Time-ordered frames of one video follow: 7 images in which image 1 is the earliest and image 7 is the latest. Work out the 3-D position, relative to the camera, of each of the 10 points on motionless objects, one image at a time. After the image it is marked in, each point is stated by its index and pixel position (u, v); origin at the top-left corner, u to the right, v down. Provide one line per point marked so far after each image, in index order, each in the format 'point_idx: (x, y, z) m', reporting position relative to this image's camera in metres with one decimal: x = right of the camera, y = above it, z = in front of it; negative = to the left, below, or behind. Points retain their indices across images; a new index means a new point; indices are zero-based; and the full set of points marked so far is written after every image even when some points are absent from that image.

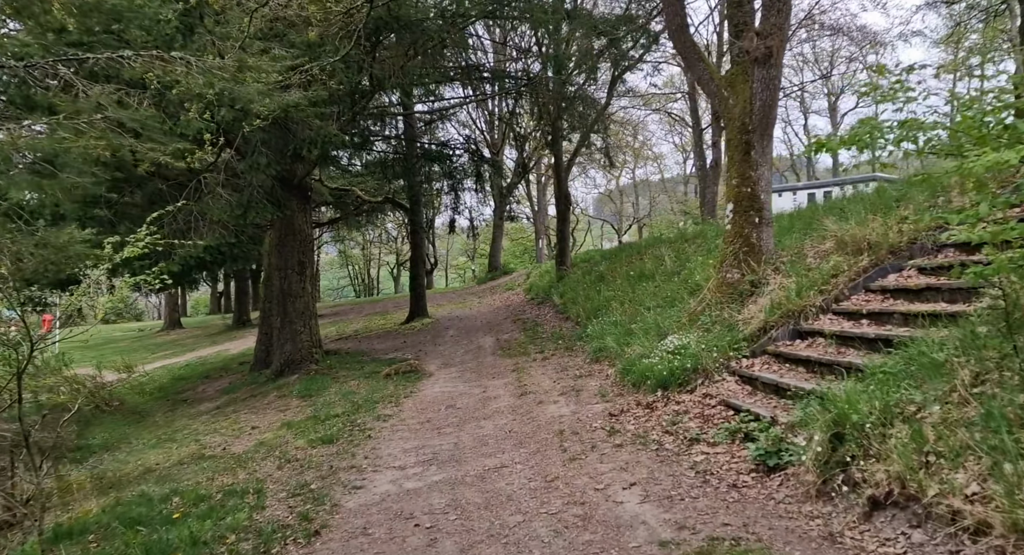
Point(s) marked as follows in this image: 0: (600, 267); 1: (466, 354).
0: (+2.2, +0.3, +17.3) m
1: (-0.9, -1.5, +13.3) m
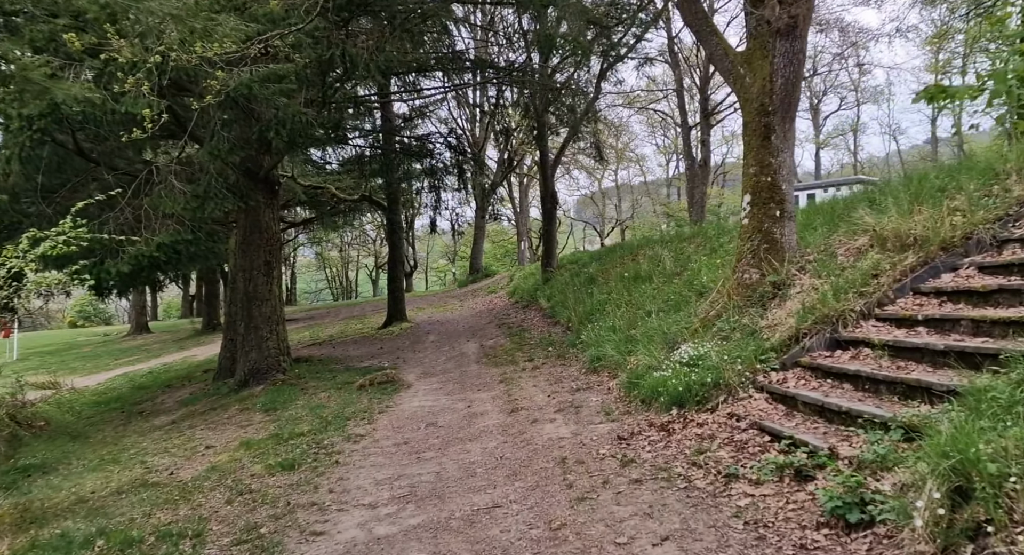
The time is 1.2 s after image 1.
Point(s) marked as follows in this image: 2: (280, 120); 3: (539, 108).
0: (+1.8, +0.2, +16.4) m
1: (-1.1, -1.5, +12.3) m
2: (-3.1, +2.1, +9.1) m
3: (+0.6, +4.1, +16.7) m
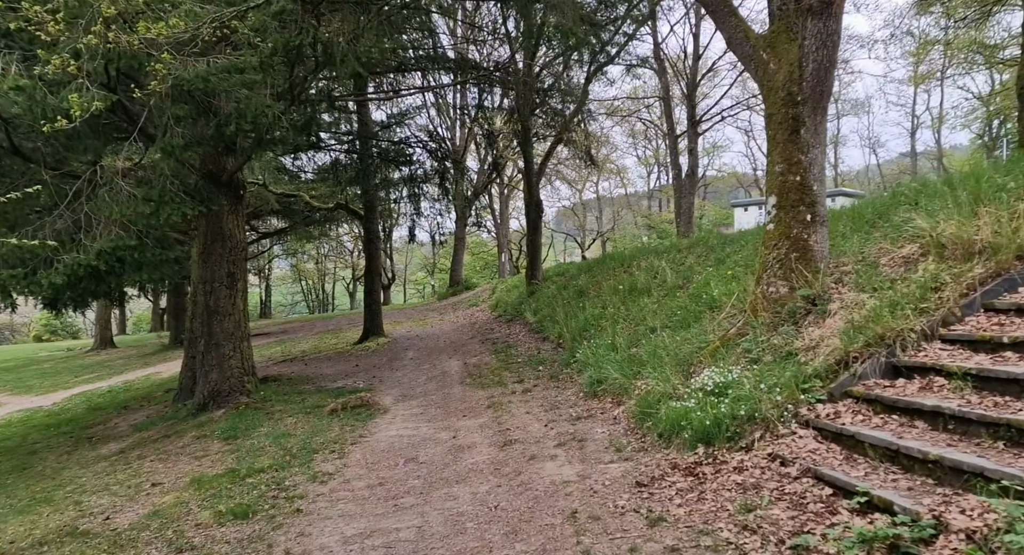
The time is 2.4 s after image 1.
0: (+1.5, -0.1, +15.6) m
1: (-1.4, -1.7, +11.3) m
2: (-3.2, +1.9, +8.1) m
3: (+0.3, +3.8, +15.9) m
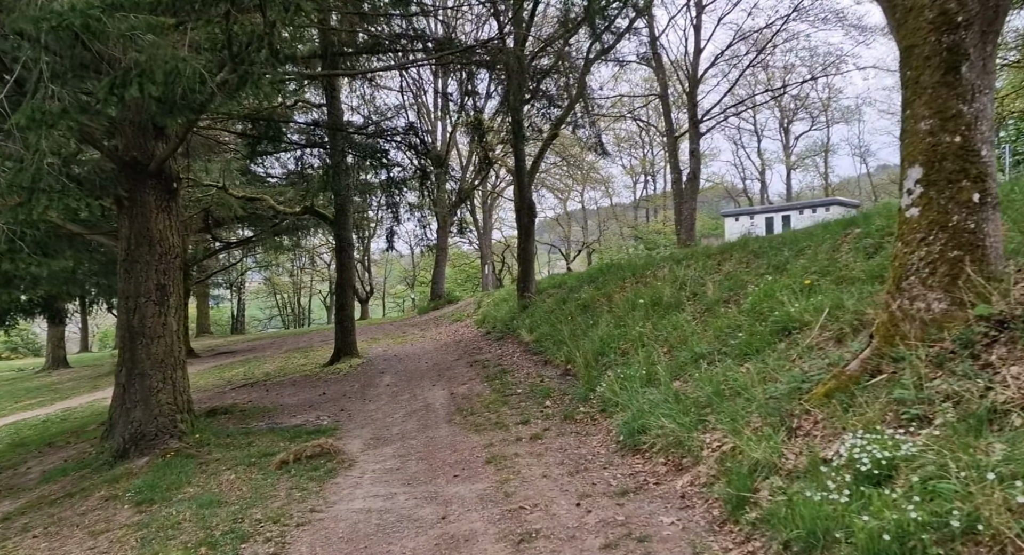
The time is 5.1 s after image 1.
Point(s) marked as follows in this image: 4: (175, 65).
0: (+1.3, -0.3, +13.5) m
1: (-1.4, -1.9, +9.1) m
2: (-3.2, +1.8, +5.9) m
3: (+0.1, +3.6, +13.9) m
4: (-2.9, +1.9, +6.0) m
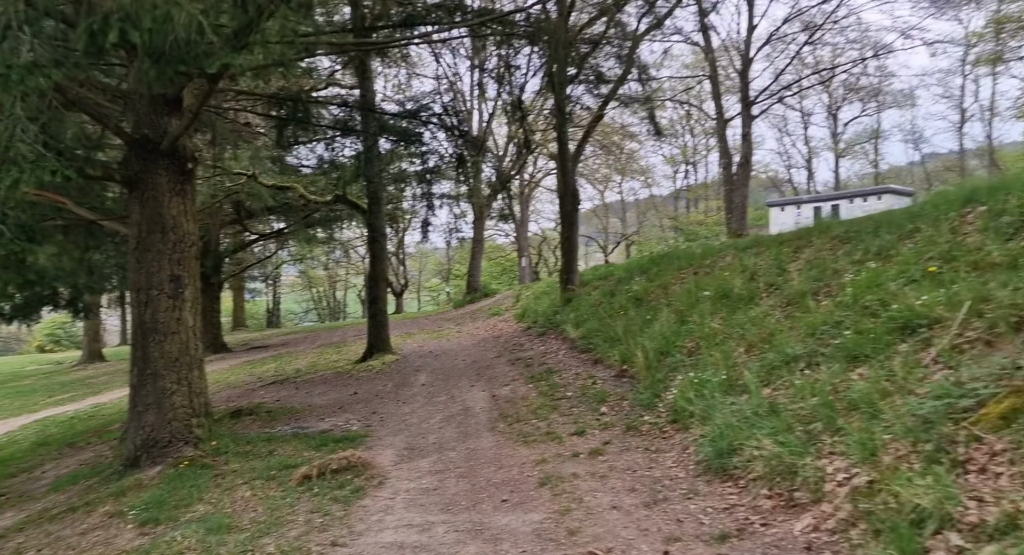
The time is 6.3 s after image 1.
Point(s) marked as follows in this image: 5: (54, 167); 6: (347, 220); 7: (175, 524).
0: (+2.1, -0.1, +12.4) m
1: (-0.8, -1.7, +8.2) m
2: (-2.7, +1.9, +5.1) m
3: (+0.9, +3.7, +12.8) m
4: (-2.5, +2.0, +5.1) m
5: (-3.8, +0.9, +5.7) m
6: (-4.8, +1.7, +19.8) m
7: (-2.7, -2.1, +5.5) m
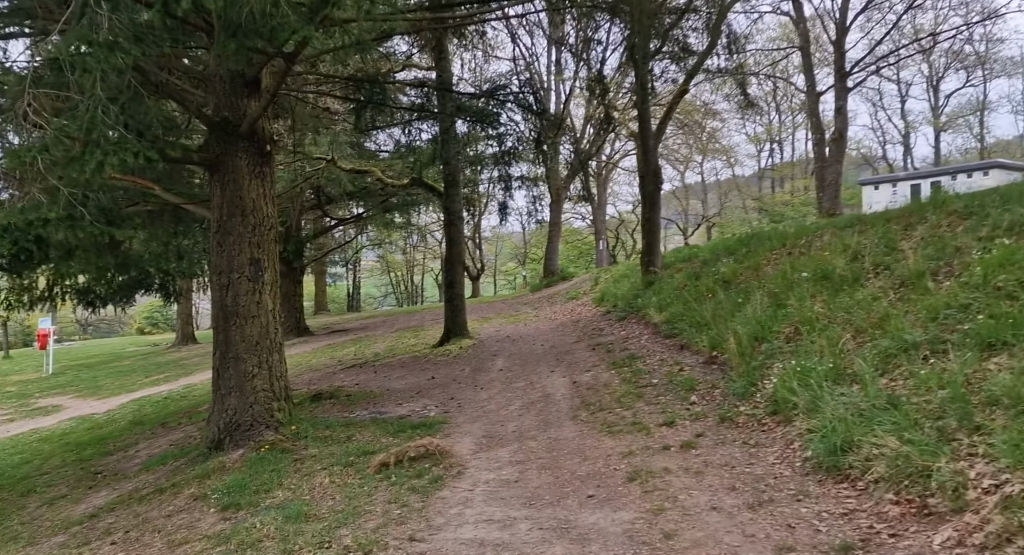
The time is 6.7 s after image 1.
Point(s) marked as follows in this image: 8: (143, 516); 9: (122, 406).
0: (+3.5, +0.2, +11.7) m
1: (+0.2, -1.5, +7.9) m
2: (-2.2, +2.0, +4.9) m
3: (+2.3, +4.1, +12.2) m
4: (-1.9, +2.1, +4.9) m
5: (-3.1, +1.0, +5.7) m
6: (-2.6, +2.1, +19.8) m
7: (-2.1, -2.0, +5.5) m
8: (-3.2, -2.2, +6.0) m
9: (-9.1, -3.2, +16.3) m
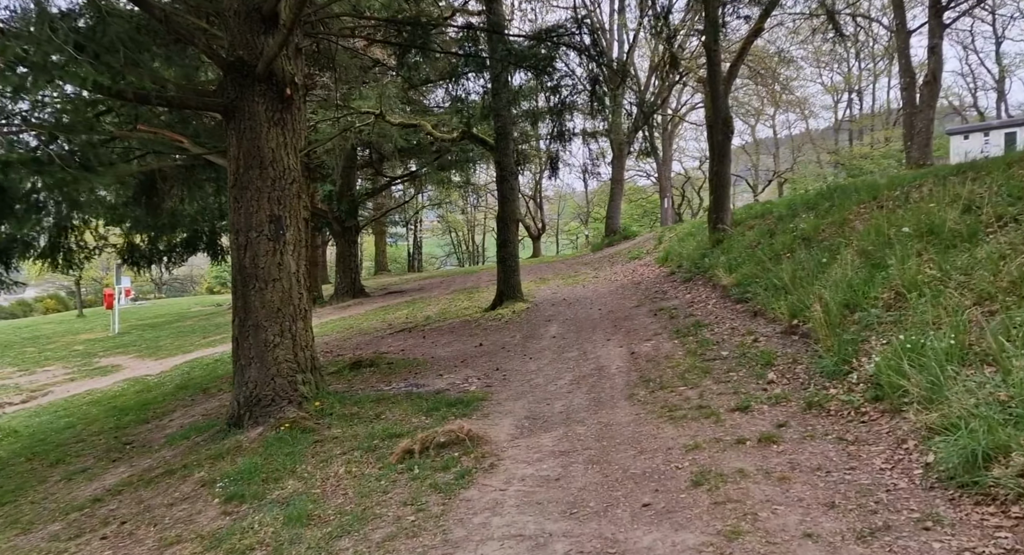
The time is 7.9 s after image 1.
0: (+4.3, +0.8, +10.4) m
1: (+0.7, -1.1, +7.0) m
2: (-1.9, +2.3, +4.0) m
3: (+3.1, +4.7, +10.7) m
4: (-1.7, +2.3, +4.0) m
5: (-2.8, +1.3, +5.0) m
6: (-1.0, +3.2, +18.8) m
7: (-1.8, -1.7, +4.8) m
8: (-2.8, -1.9, +5.4) m
9: (-7.8, -2.3, +16.2) m
